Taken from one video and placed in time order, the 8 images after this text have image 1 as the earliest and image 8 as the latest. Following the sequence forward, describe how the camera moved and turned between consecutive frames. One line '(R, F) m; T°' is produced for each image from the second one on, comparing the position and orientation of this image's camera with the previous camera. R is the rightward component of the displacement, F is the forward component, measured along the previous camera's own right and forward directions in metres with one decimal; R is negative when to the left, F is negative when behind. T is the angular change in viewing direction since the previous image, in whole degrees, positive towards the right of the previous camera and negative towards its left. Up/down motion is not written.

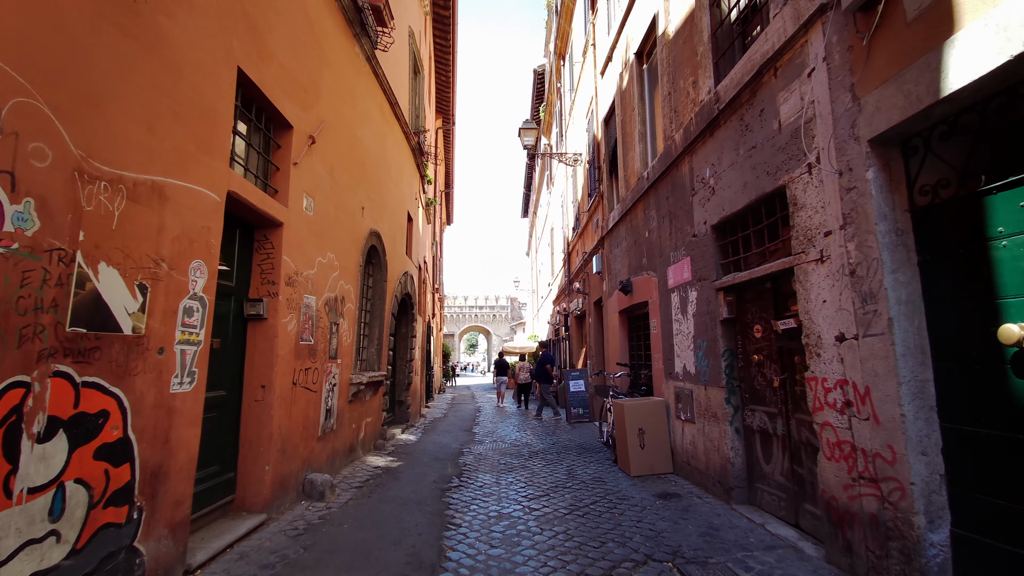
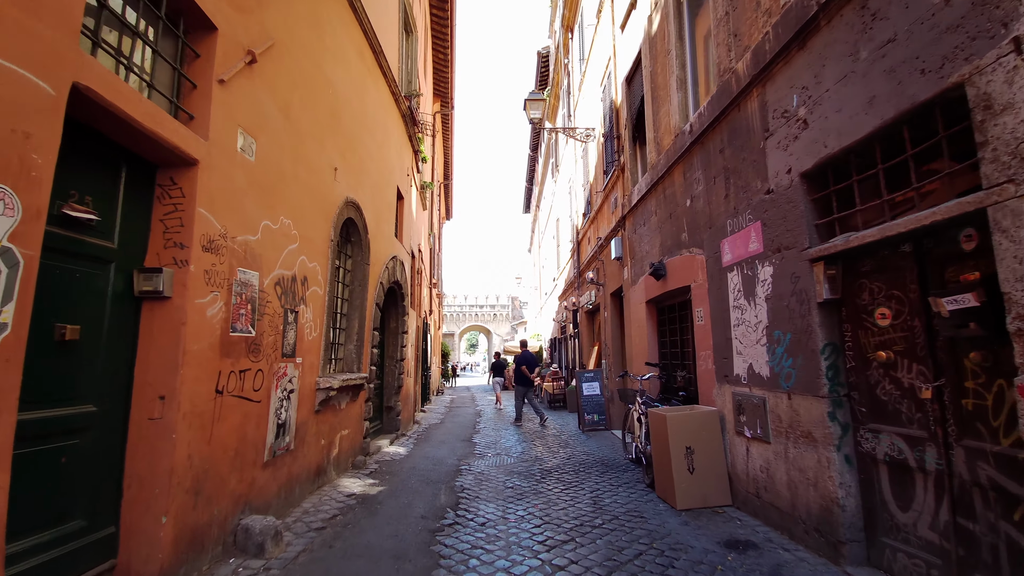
(-0.1, +1.4) m; 0°
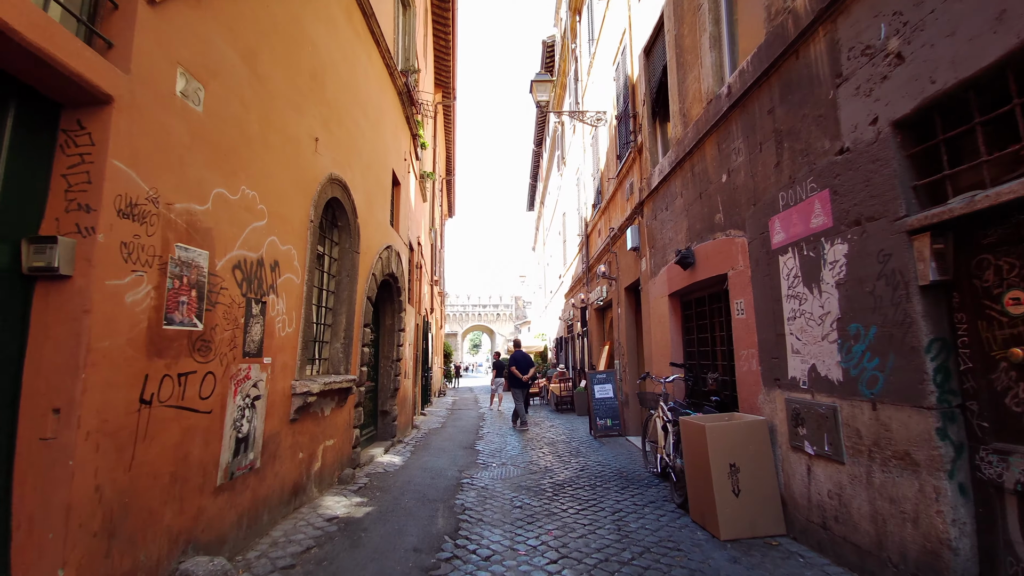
(-0.1, +0.8) m; 0°
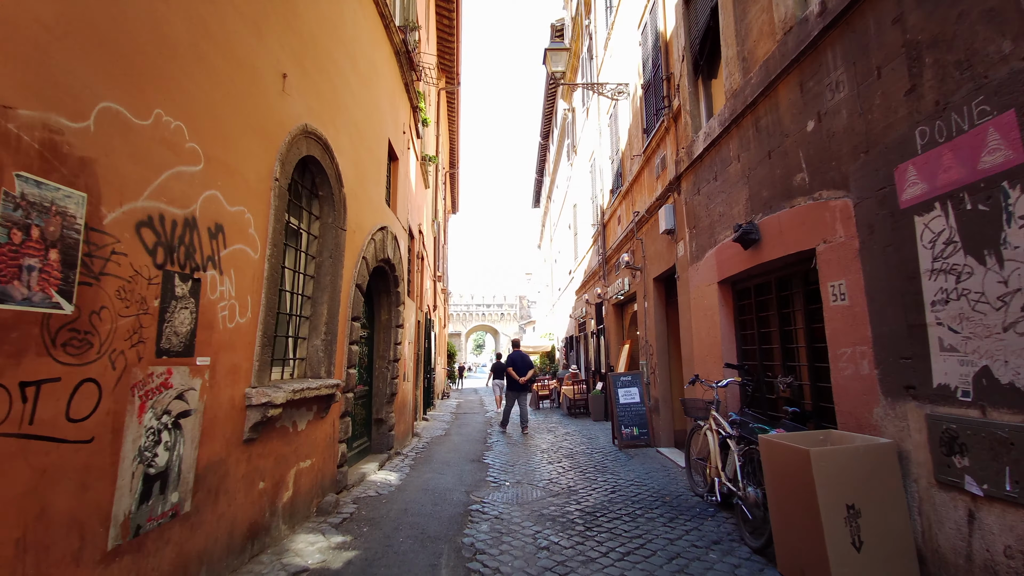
(-0.2, +1.1) m; 0°
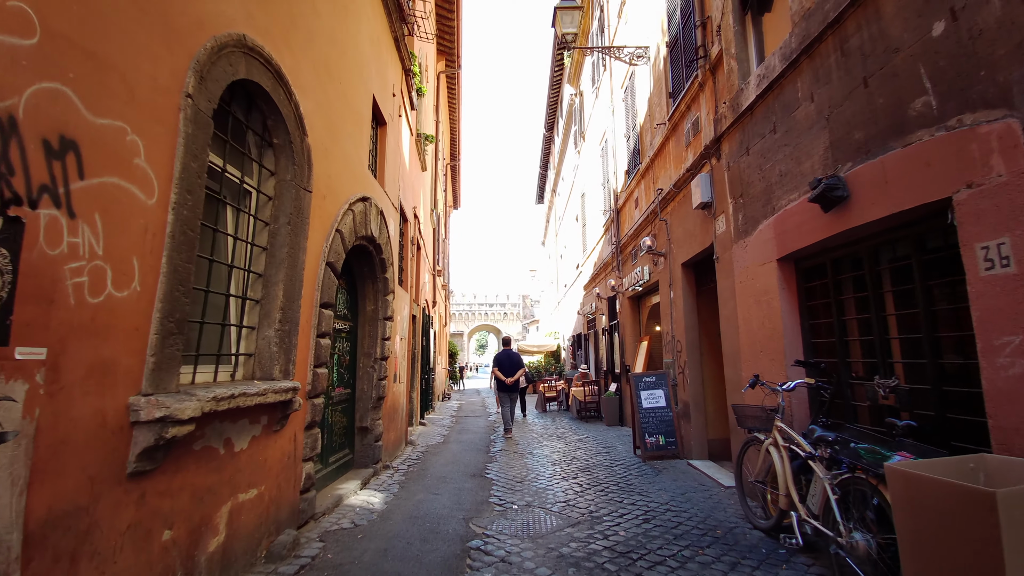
(-0.1, +1.1) m; 0°
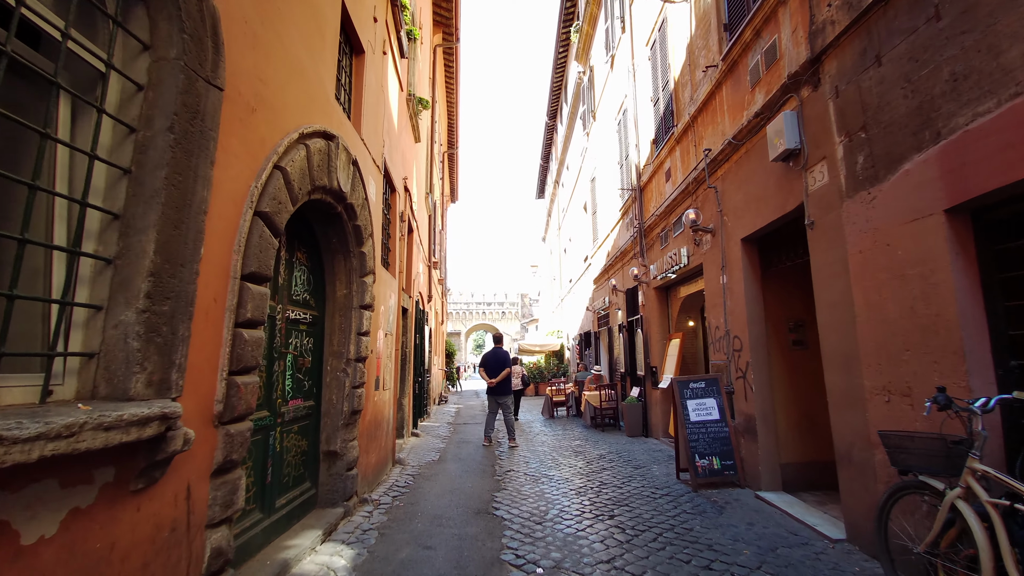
(-0.2, +1.5) m; 0°
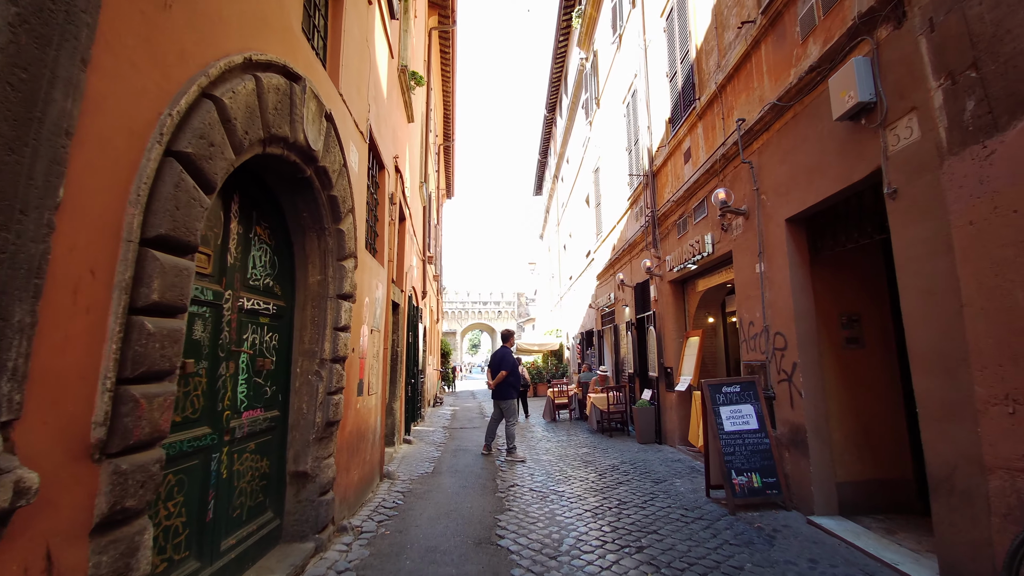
(-0.1, +0.8) m; +1°
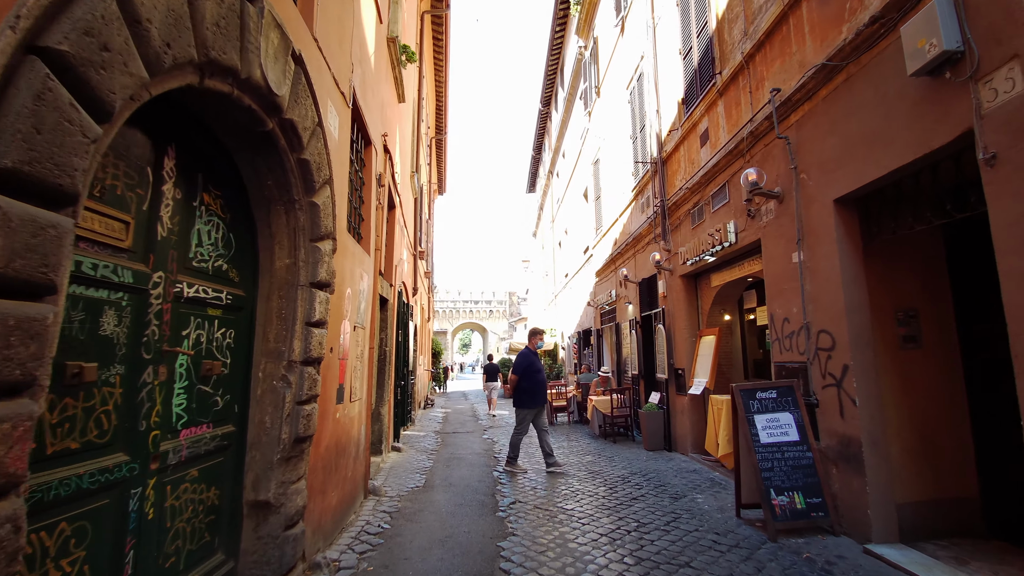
(-0.1, +0.7) m; +1°
